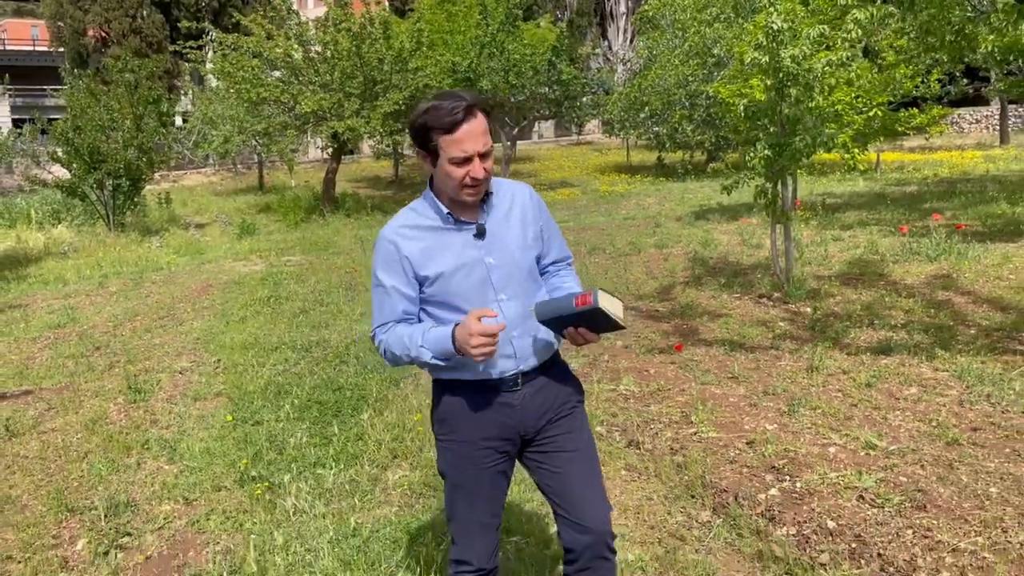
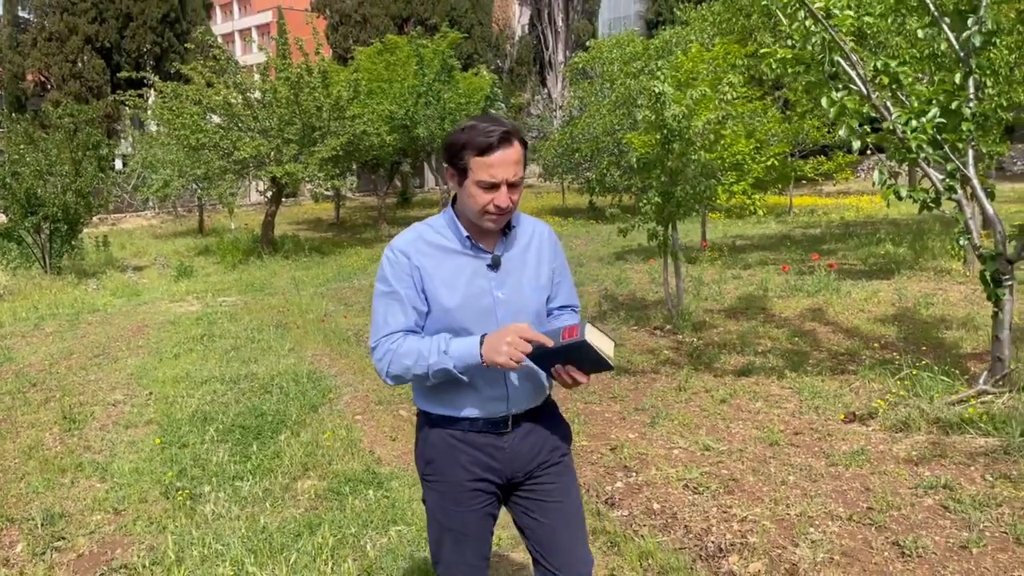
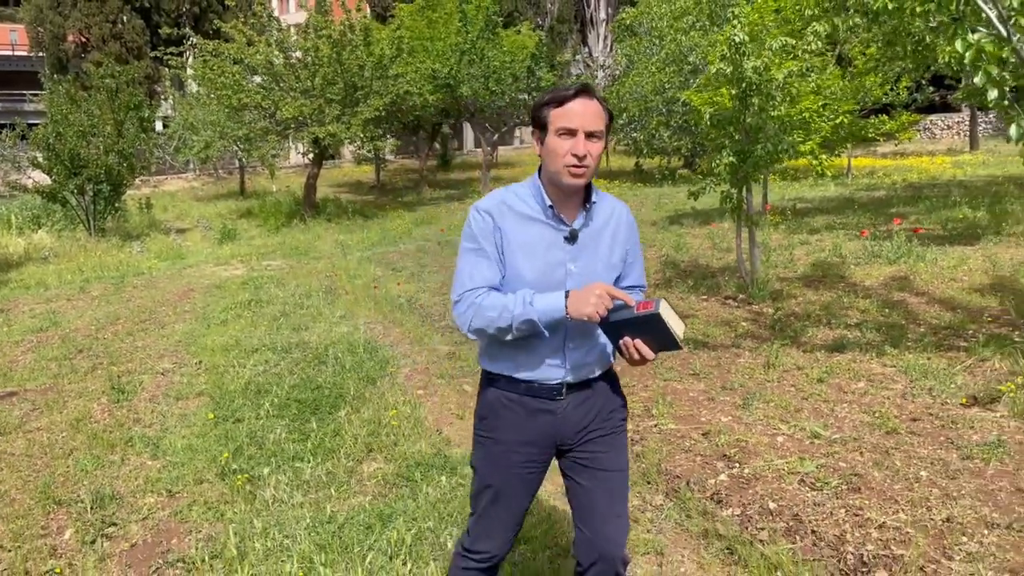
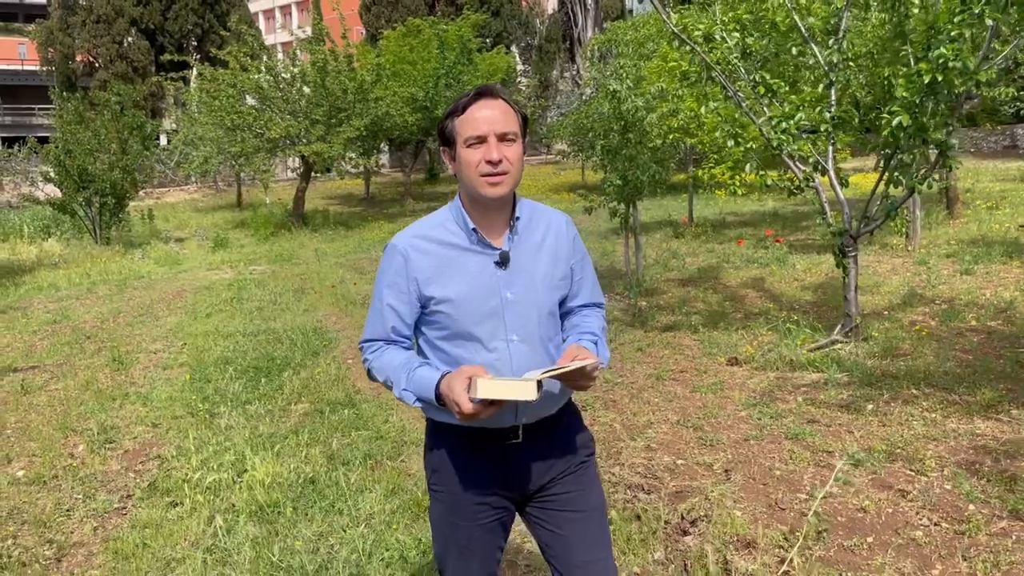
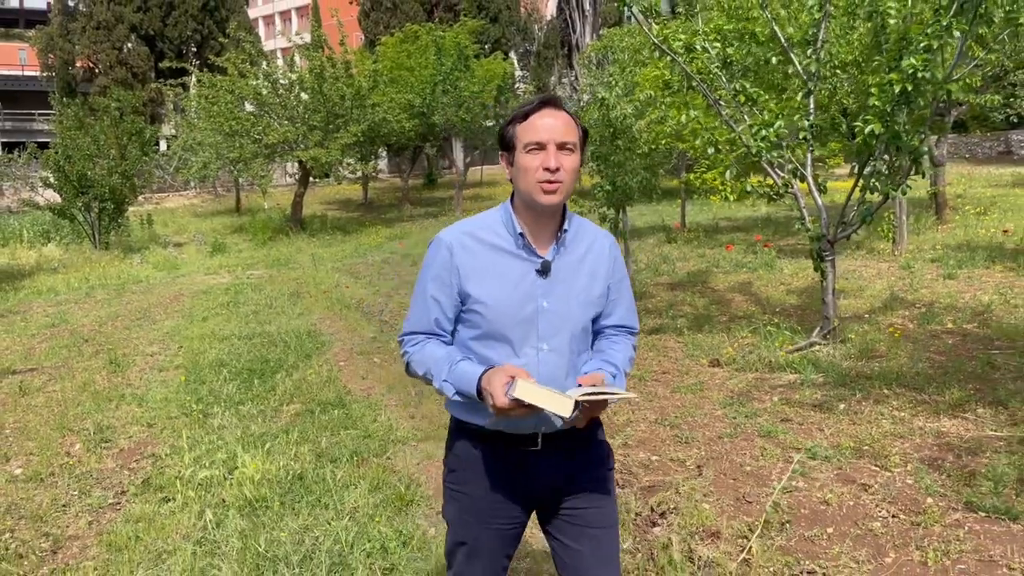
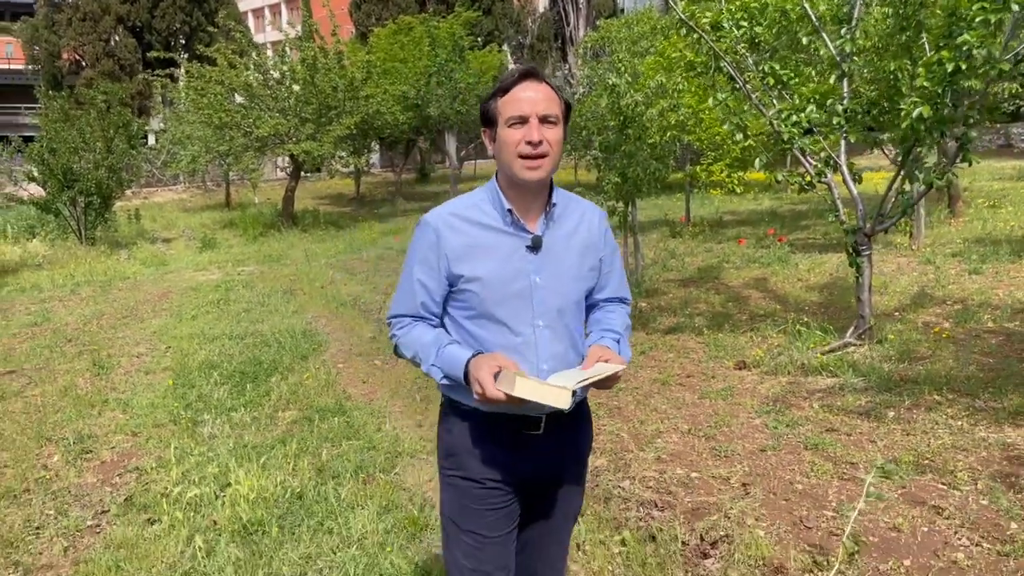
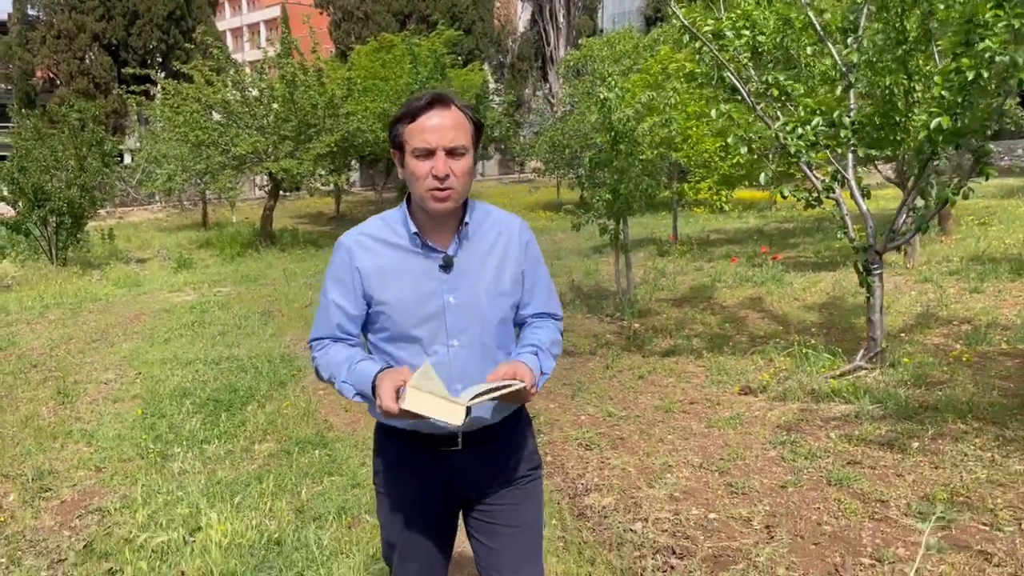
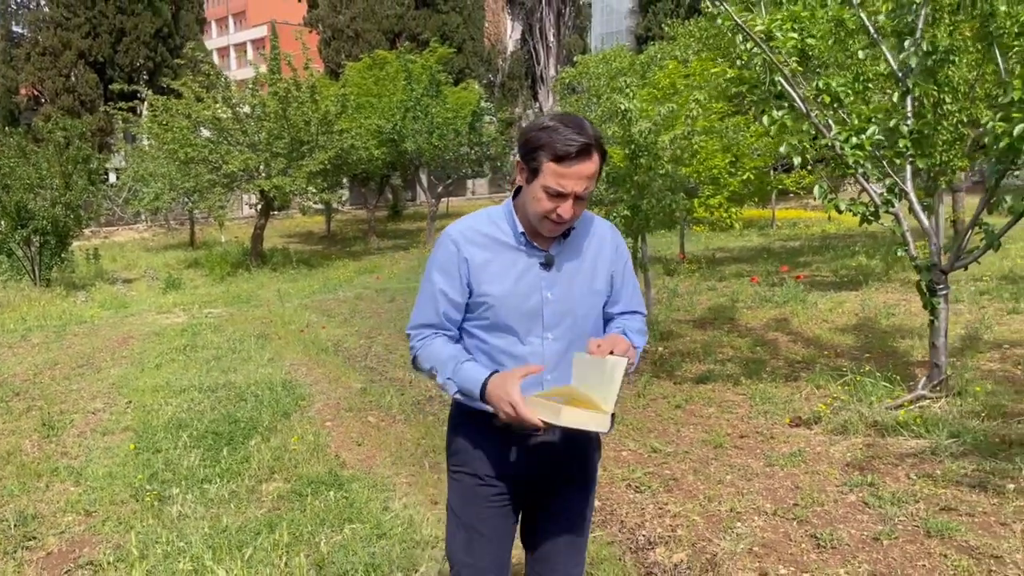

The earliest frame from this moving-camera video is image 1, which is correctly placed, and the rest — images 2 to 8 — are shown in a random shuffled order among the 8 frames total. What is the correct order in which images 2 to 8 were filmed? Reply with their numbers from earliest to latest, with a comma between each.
3, 2, 8, 7, 6, 4, 5
